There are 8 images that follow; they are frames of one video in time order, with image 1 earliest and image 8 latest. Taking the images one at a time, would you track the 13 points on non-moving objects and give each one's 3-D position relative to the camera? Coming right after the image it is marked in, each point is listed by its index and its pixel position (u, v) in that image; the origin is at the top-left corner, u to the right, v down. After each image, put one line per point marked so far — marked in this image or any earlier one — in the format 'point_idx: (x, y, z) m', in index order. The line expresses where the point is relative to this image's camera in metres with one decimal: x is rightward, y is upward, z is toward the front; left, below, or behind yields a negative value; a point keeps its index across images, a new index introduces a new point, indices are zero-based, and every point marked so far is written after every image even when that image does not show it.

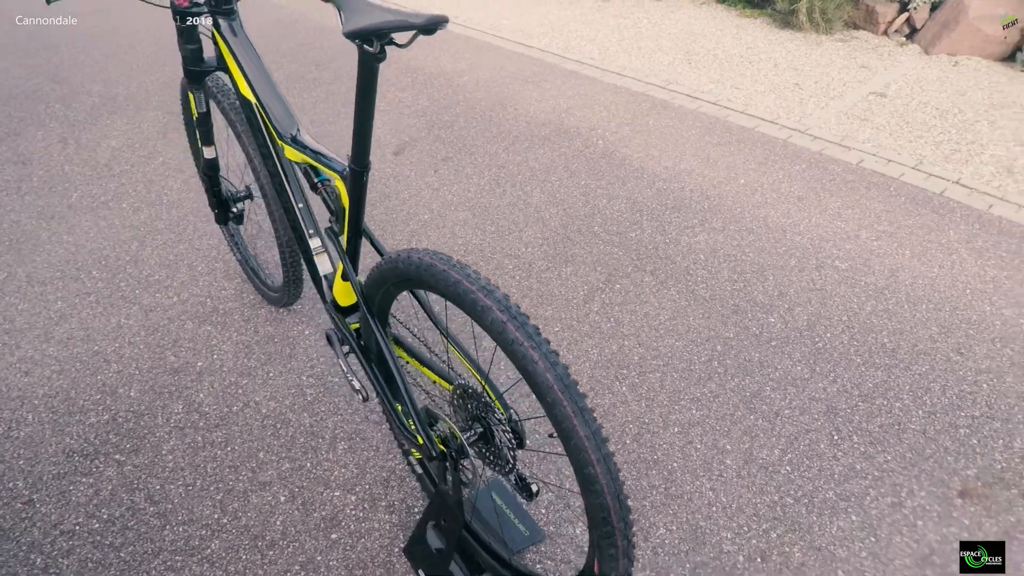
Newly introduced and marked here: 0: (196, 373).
0: (-1.3, -0.4, +2.5) m
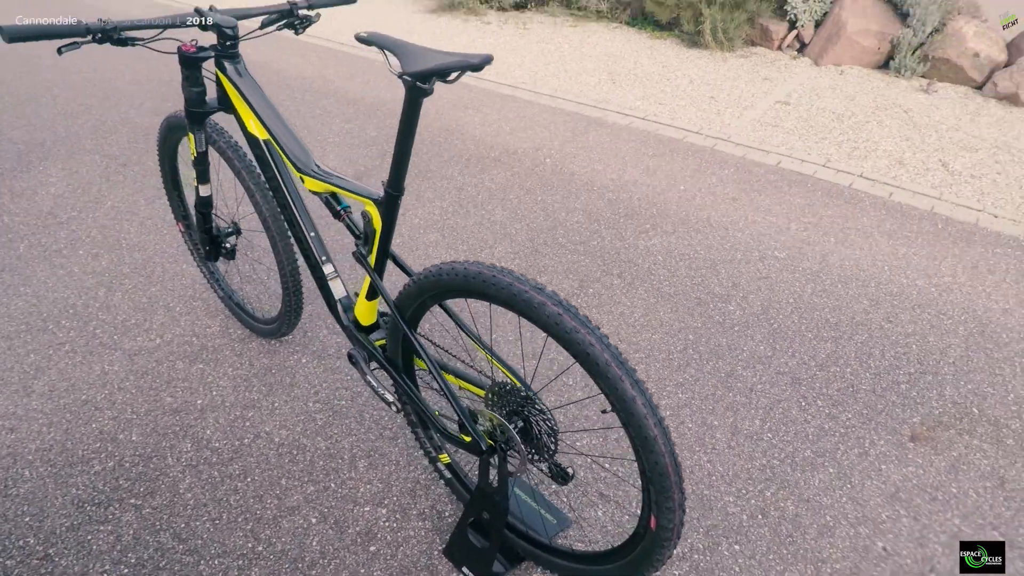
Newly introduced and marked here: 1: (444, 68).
0: (-1.3, -0.5, +2.5) m
1: (-0.1, +0.5, +1.3) m
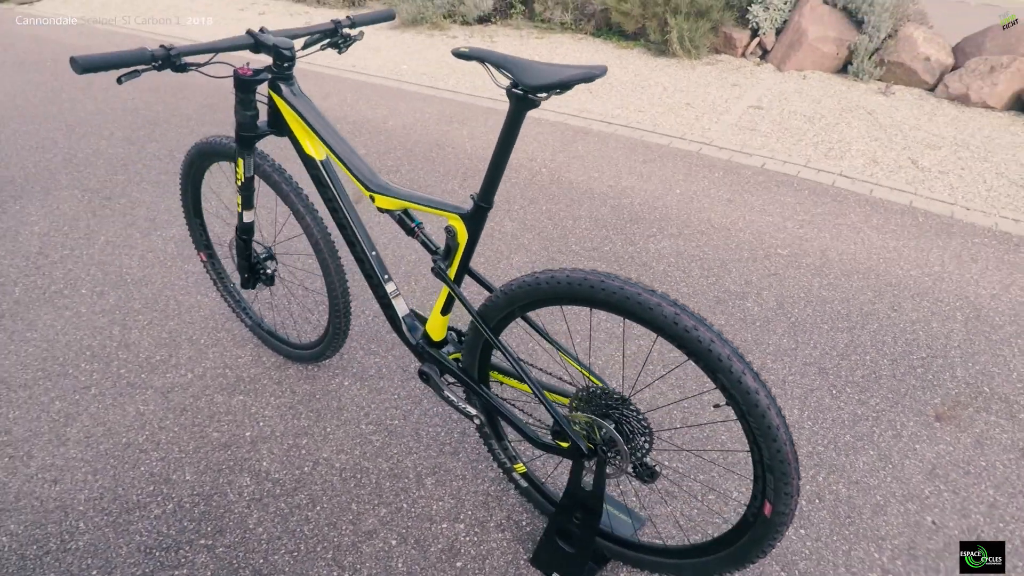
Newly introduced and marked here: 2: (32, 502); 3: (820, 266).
0: (-1.1, -0.6, +2.4) m
1: (+0.1, +0.5, +1.3) m
2: (-1.8, -0.8, +2.2) m
3: (+1.9, +0.1, +3.7) m
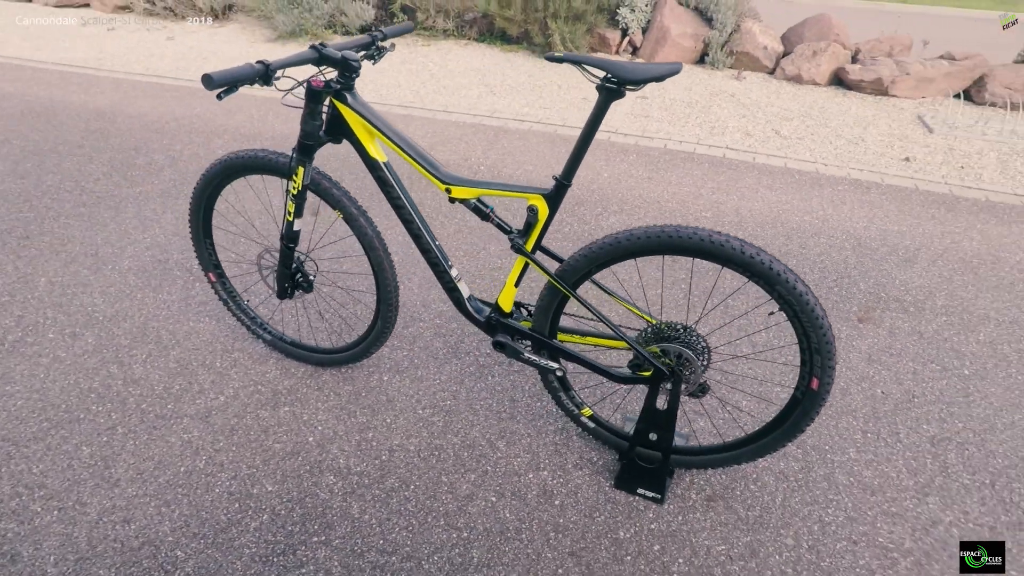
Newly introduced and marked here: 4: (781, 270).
0: (-0.8, -0.7, +2.5) m
1: (+0.4, +0.6, +1.7) m
2: (-1.4, -0.9, +2.1) m
3: (+1.7, +0.5, +4.4) m
4: (+0.9, +0.1, +1.9) m
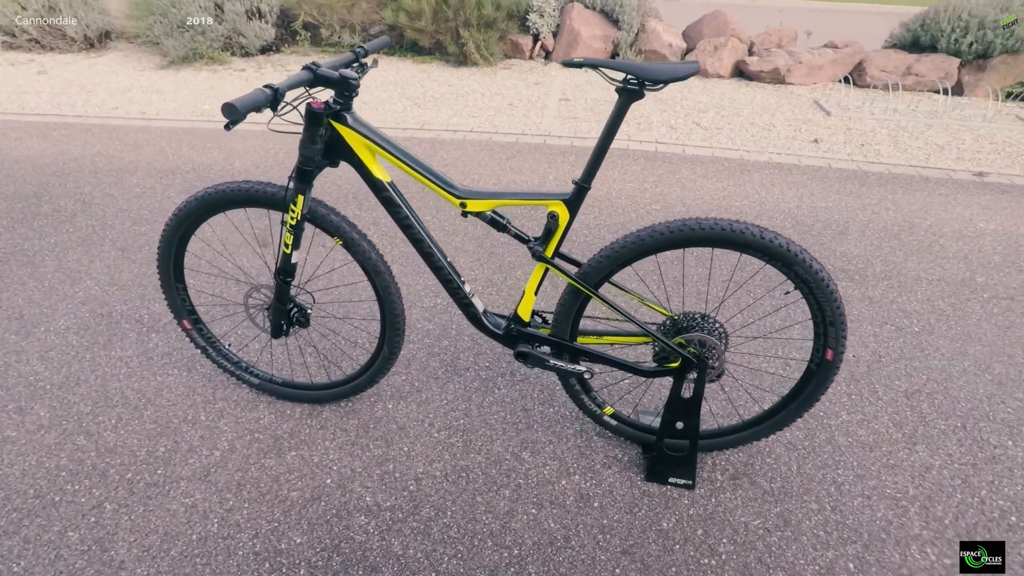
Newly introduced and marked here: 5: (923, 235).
0: (-0.7, -0.8, +2.3) m
1: (+0.5, +0.6, +1.8) m
2: (-1.2, -1.1, +1.9) m
3: (+1.4, +0.6, +4.6) m
4: (+1.0, +0.1, +2.0) m
5: (+3.1, +0.4, +4.4) m
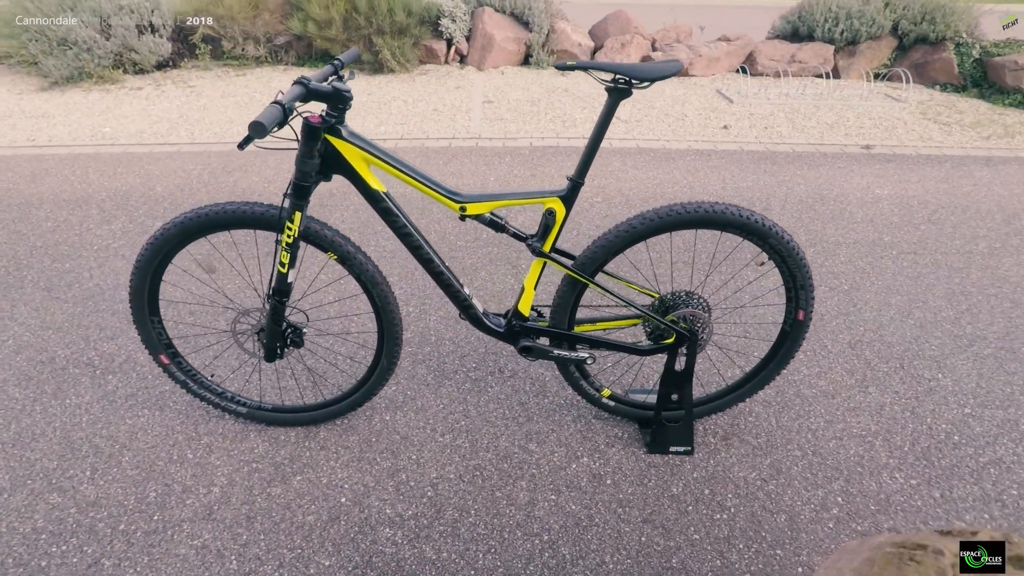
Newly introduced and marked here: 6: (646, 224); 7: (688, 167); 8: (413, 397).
0: (-0.6, -0.9, +2.3) m
1: (+0.5, +0.7, +1.9) m
2: (-1.0, -1.2, +1.8) m
3: (+0.9, +0.7, +4.8) m
4: (+1.0, +0.2, +2.2) m
5: (+2.7, +0.7, +4.9) m
6: (+0.5, +0.2, +2.2) m
7: (+1.7, +1.1, +5.6) m
8: (-0.5, -0.5, +2.8) m
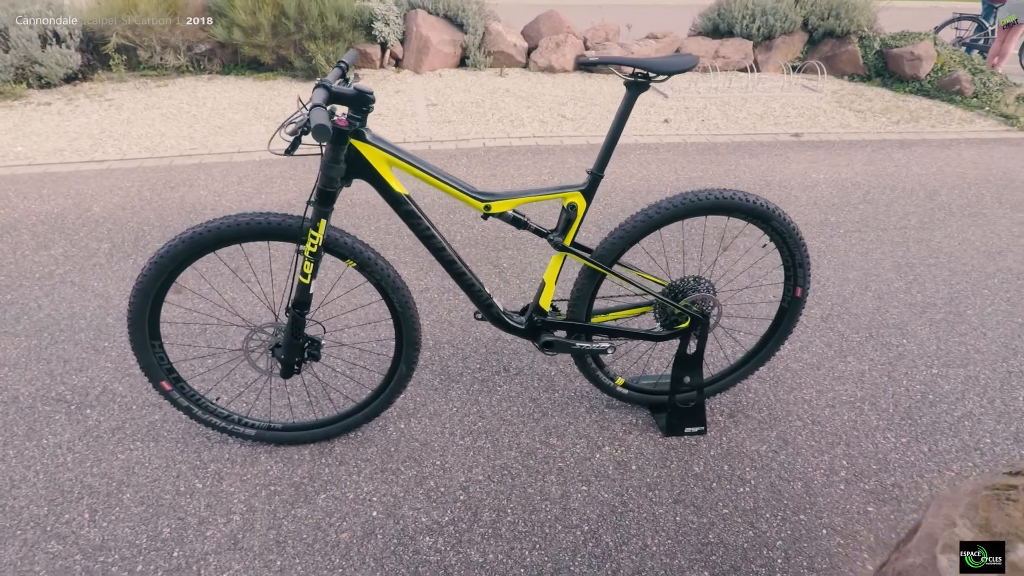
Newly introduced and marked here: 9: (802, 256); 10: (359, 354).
0: (-0.5, -0.9, +2.2) m
1: (+0.6, +0.7, +2.0) m
2: (-0.8, -1.2, +1.7) m
3: (+0.7, +0.8, +4.9) m
4: (+1.0, +0.3, +2.3) m
5: (+2.4, +0.9, +5.2) m
6: (+0.6, +0.3, +2.3) m
7: (+1.3, +1.2, +5.7) m
8: (-0.4, -0.5, +2.8) m
9: (+1.2, +0.1, +2.4) m
10: (-0.8, -0.3, +3.0) m
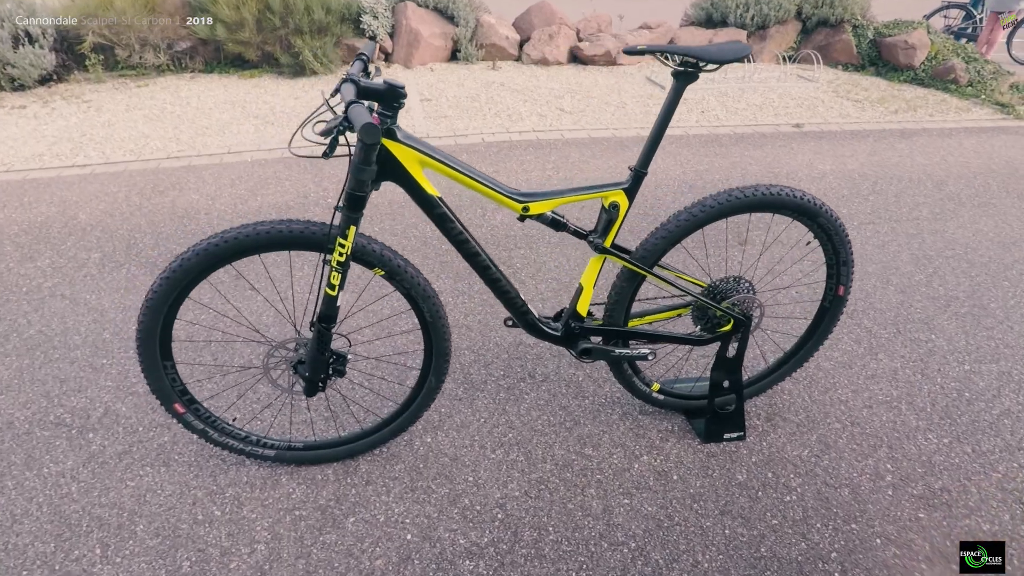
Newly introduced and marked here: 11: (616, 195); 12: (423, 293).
0: (-0.3, -0.9, +2.1) m
1: (+0.7, +0.7, +1.9) m
2: (-0.6, -1.3, +1.5) m
3: (+0.7, +0.8, +4.8) m
4: (+1.2, +0.3, +2.2) m
5: (+2.4, +0.9, +5.1) m
6: (+0.7, +0.3, +2.1) m
7: (+1.3, +1.3, +5.6) m
8: (-0.3, -0.6, +2.6) m
9: (+1.3, +0.1, +2.3) m
10: (-0.7, -0.4, +2.8) m
11: (+0.3, +0.3, +2.0) m
12: (-0.3, 0.0, +2.1) m
